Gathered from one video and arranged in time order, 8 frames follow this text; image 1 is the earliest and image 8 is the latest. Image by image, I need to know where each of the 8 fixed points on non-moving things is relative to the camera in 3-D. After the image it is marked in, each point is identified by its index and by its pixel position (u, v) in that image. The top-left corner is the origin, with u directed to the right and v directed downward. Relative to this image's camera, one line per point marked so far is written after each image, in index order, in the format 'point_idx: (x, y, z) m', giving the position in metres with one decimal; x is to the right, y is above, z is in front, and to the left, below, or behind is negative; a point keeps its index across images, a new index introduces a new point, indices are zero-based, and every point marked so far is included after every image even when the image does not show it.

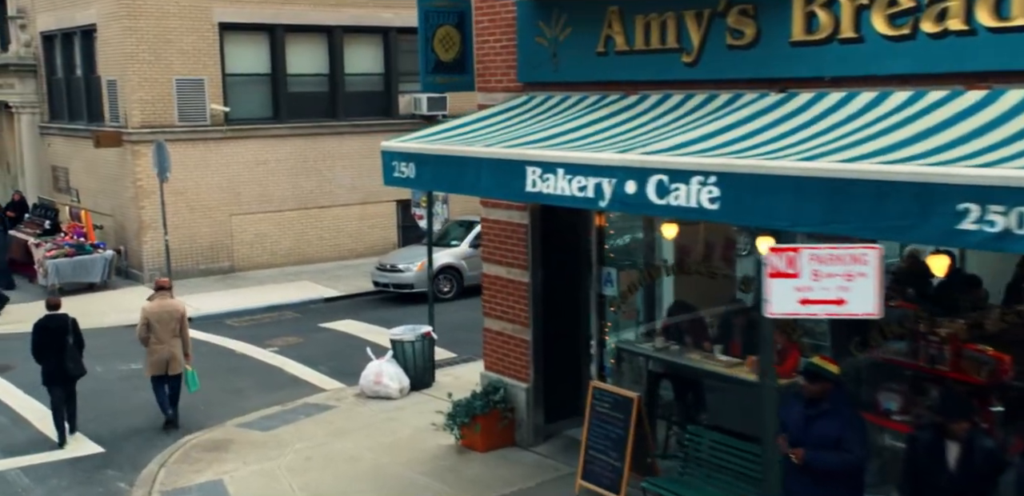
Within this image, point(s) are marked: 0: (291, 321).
0: (-3.6, -1.2, +18.1) m
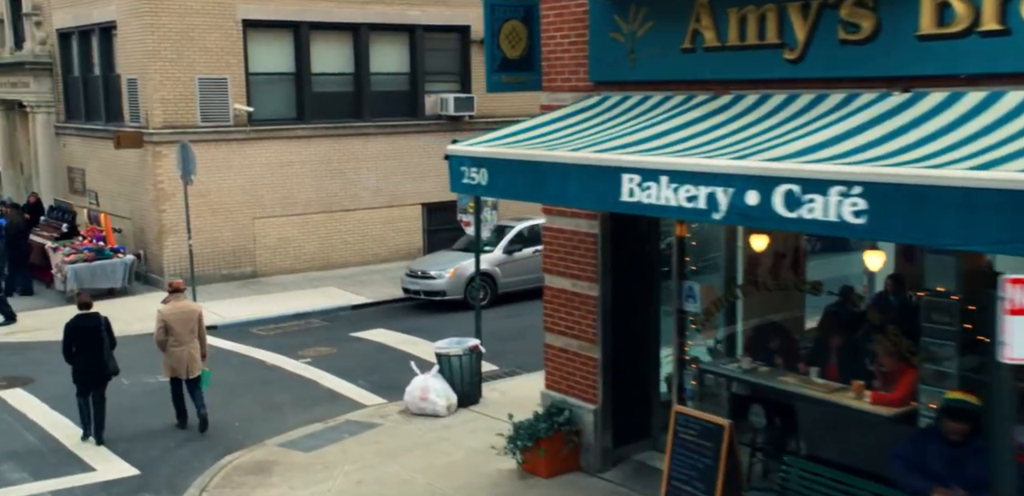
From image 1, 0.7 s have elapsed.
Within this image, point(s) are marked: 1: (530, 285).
0: (-3.0, -1.3, +17.5) m
1: (+0.3, -0.7, +19.1) m
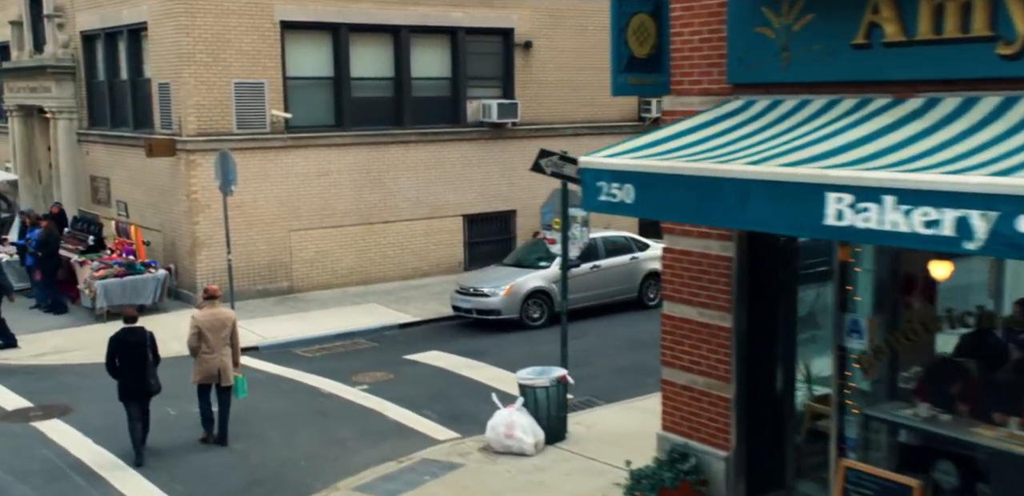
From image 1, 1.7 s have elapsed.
0: (-2.1, -1.5, +16.3) m
1: (+1.2, -0.9, +18.0) m
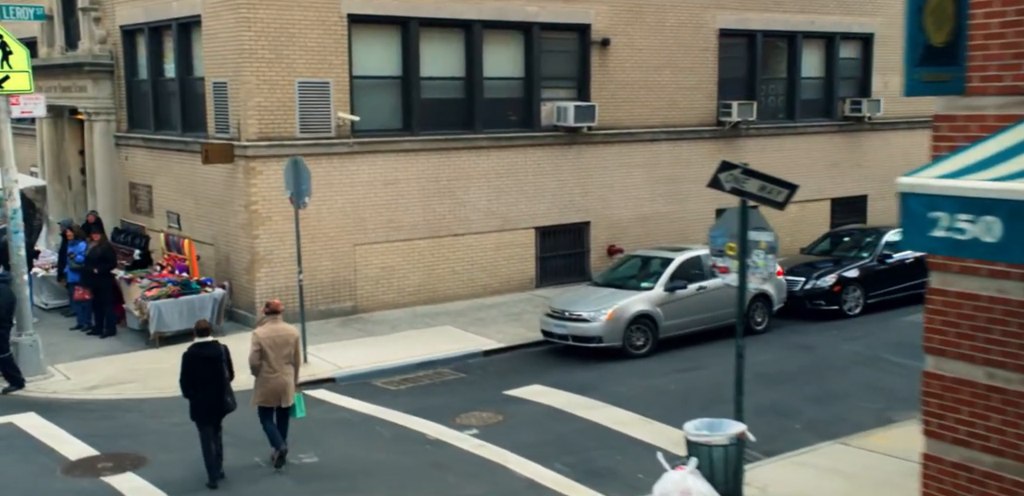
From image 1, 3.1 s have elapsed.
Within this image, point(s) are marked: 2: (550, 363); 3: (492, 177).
0: (-0.7, -1.8, +14.5) m
1: (+2.6, -1.2, +16.2) m
2: (+0.5, -1.6, +15.5) m
3: (-0.3, +1.3, +19.9) m
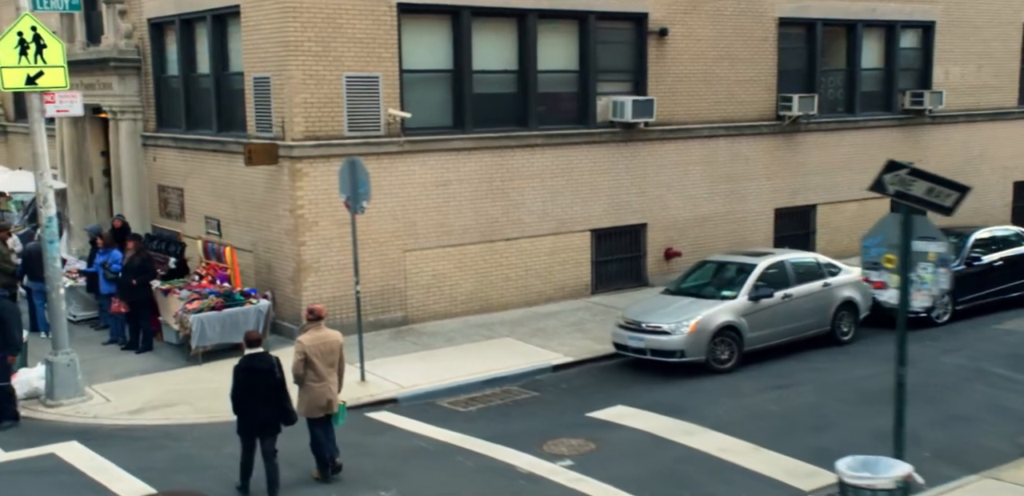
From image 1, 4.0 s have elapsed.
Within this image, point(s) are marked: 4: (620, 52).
0: (+0.3, -1.9, +13.3) m
1: (+3.6, -1.2, +15.0) m
2: (+1.5, -1.7, +14.3) m
3: (+0.6, +1.2, +18.7) m
4: (+1.9, +3.5, +19.7) m
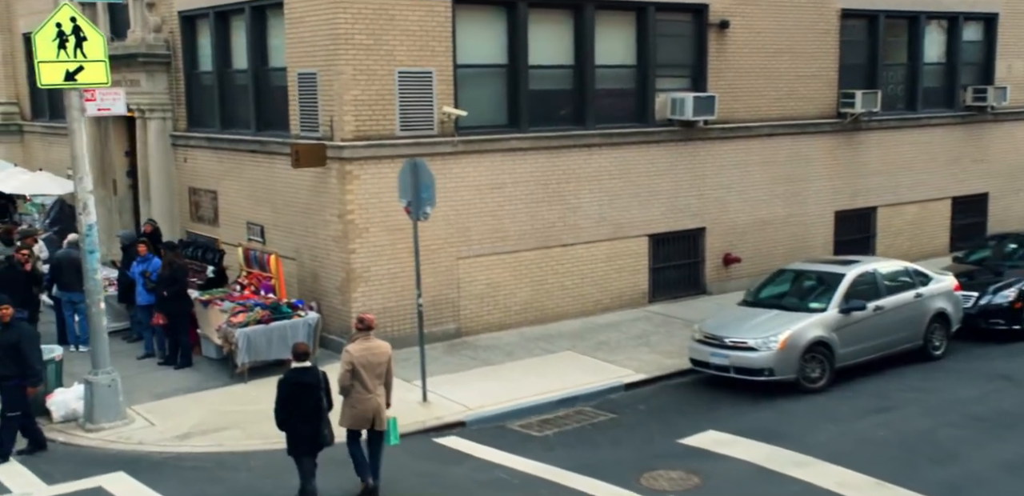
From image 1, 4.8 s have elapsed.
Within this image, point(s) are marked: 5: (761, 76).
0: (+1.2, -2.0, +12.2) m
1: (+4.5, -1.3, +13.9) m
2: (+2.4, -1.8, +13.2) m
3: (+1.5, +1.1, +17.6) m
4: (+2.8, +3.4, +18.6) m
5: (+4.4, +3.0, +19.6) m
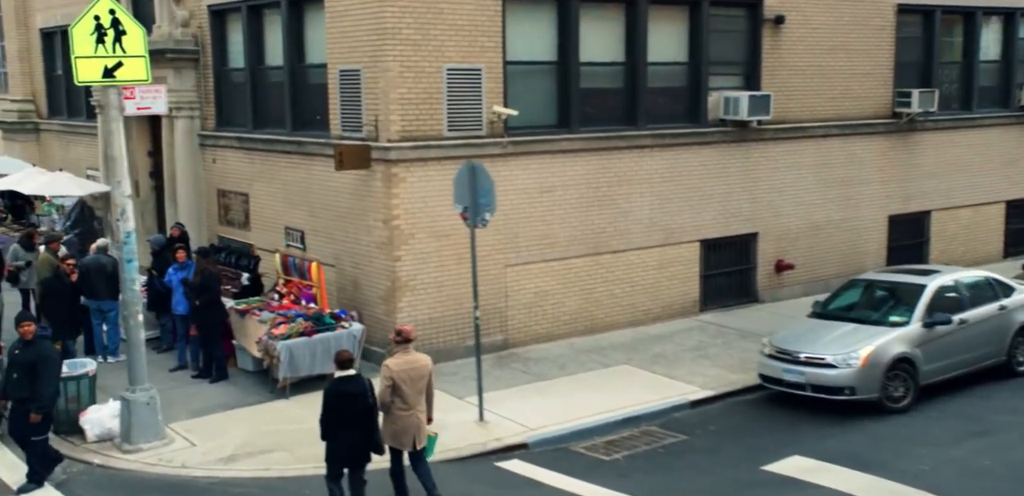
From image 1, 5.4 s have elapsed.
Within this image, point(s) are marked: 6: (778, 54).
0: (+1.8, -2.1, +11.4) m
1: (+5.1, -1.4, +13.0) m
2: (+3.0, -1.9, +12.4) m
3: (+2.2, +1.0, +16.8) m
4: (+3.5, +3.3, +17.8) m
5: (+5.1, +2.9, +18.7) m
6: (+4.3, +3.2, +18.1) m
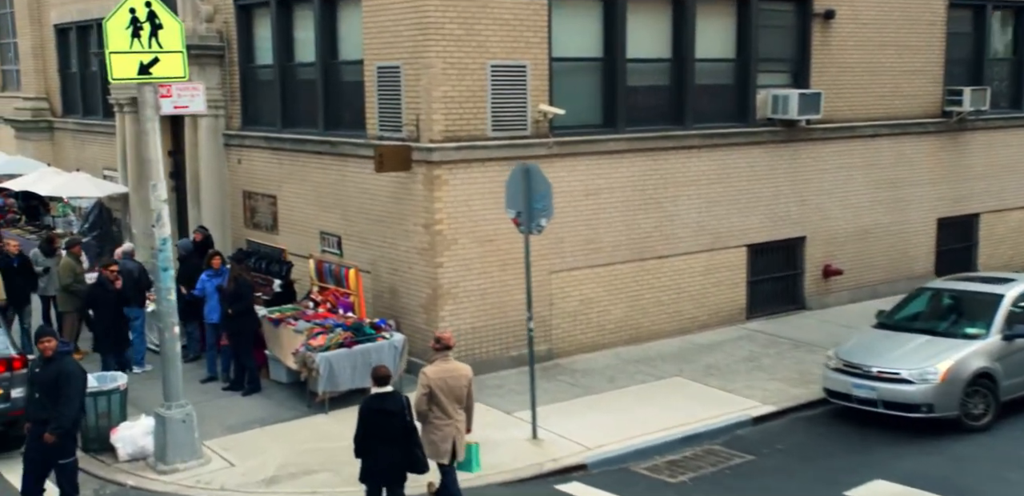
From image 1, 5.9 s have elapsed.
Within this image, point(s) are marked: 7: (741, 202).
0: (+2.4, -2.2, +10.6) m
1: (+5.7, -1.5, +12.3) m
2: (+3.6, -2.0, +11.6) m
3: (+2.8, +0.9, +16.0) m
4: (+4.1, +3.2, +17.0) m
5: (+5.7, +2.8, +18.0) m
6: (+4.9, +3.1, +17.4) m
7: (+3.4, +0.7, +16.6) m
